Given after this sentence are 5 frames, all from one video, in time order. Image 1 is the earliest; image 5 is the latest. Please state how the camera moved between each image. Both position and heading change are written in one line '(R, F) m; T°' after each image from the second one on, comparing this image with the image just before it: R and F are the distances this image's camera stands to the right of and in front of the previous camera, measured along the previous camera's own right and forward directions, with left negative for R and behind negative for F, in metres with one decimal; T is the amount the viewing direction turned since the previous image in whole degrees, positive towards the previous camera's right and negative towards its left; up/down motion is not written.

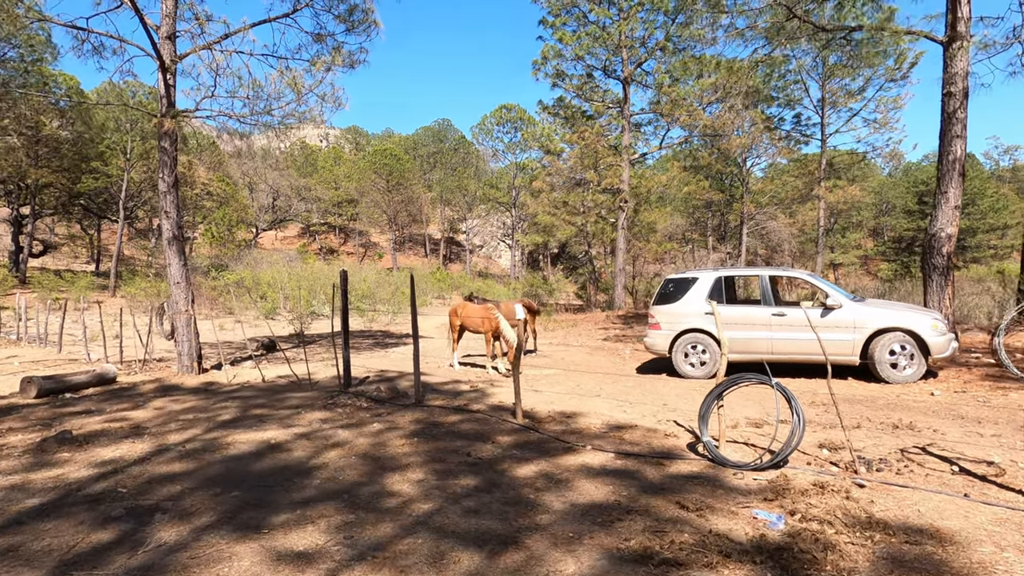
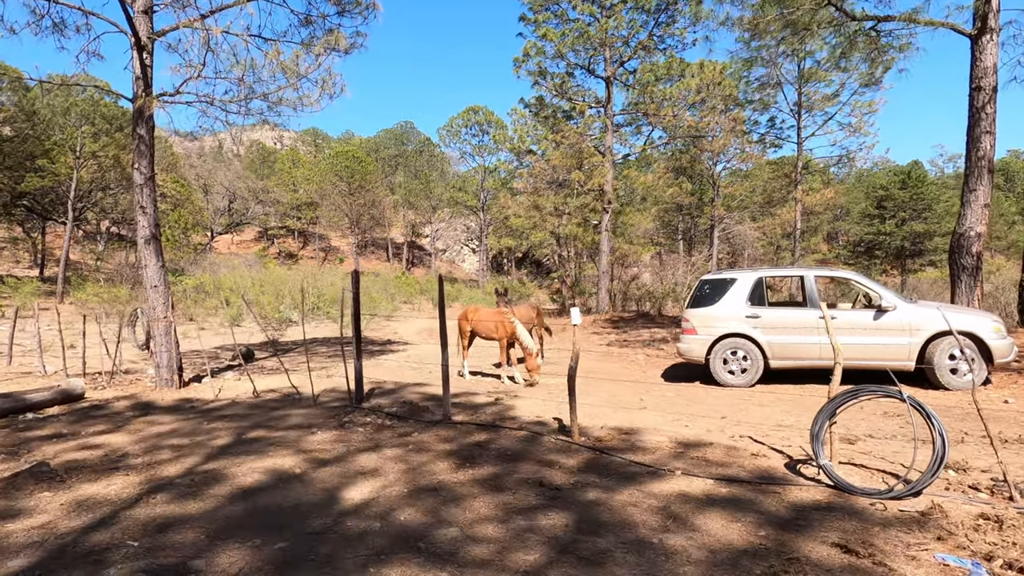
(-0.7, +0.6) m; +4°
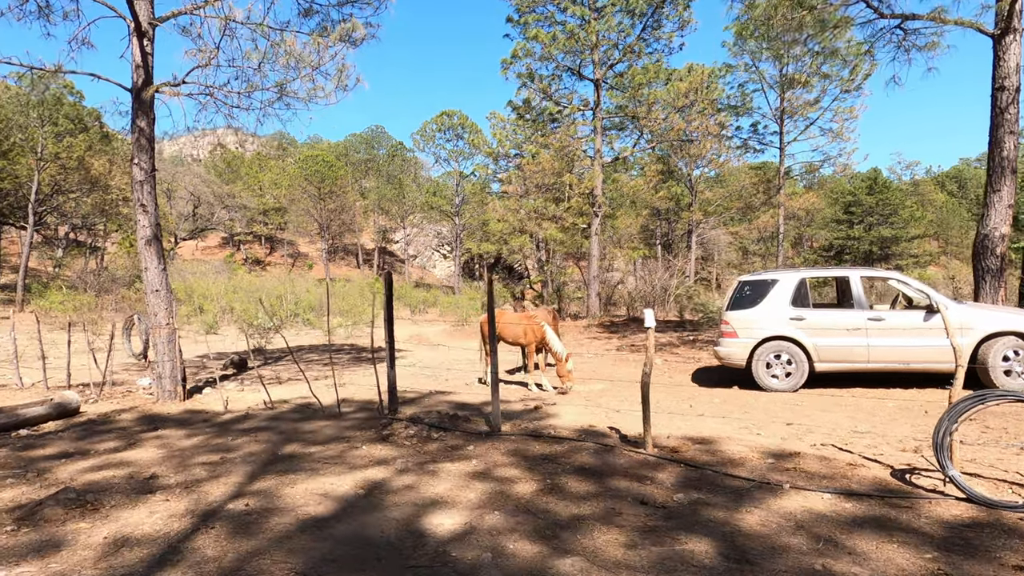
(-0.8, +0.3) m; +3°
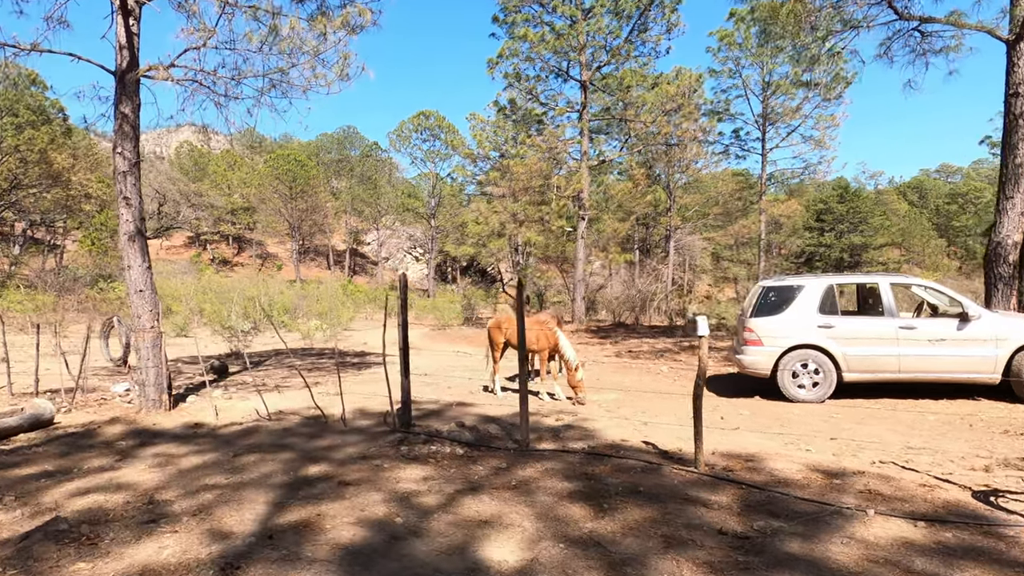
(-0.5, +0.4) m; +3°
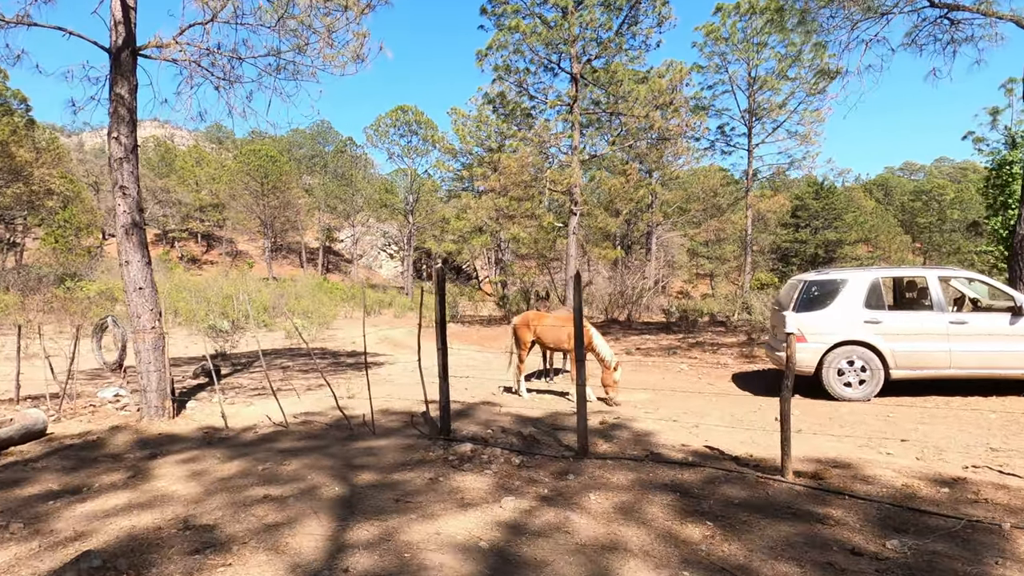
(-0.7, +0.4) m; +2°
